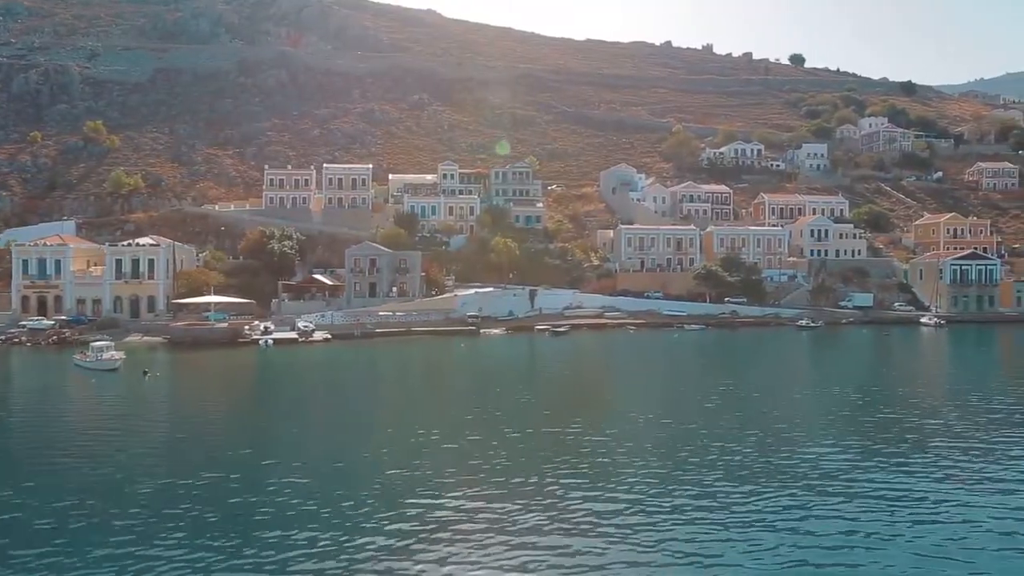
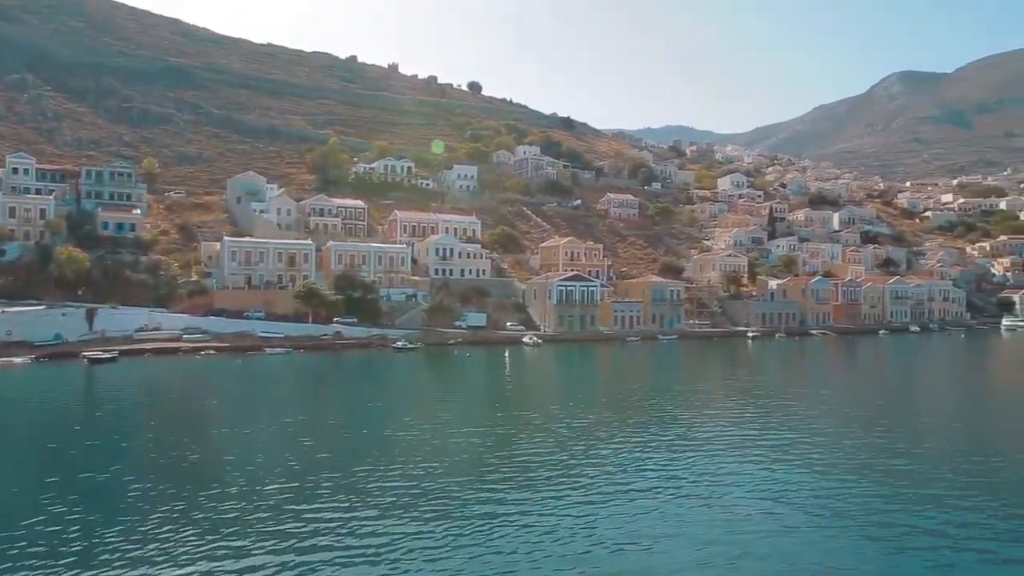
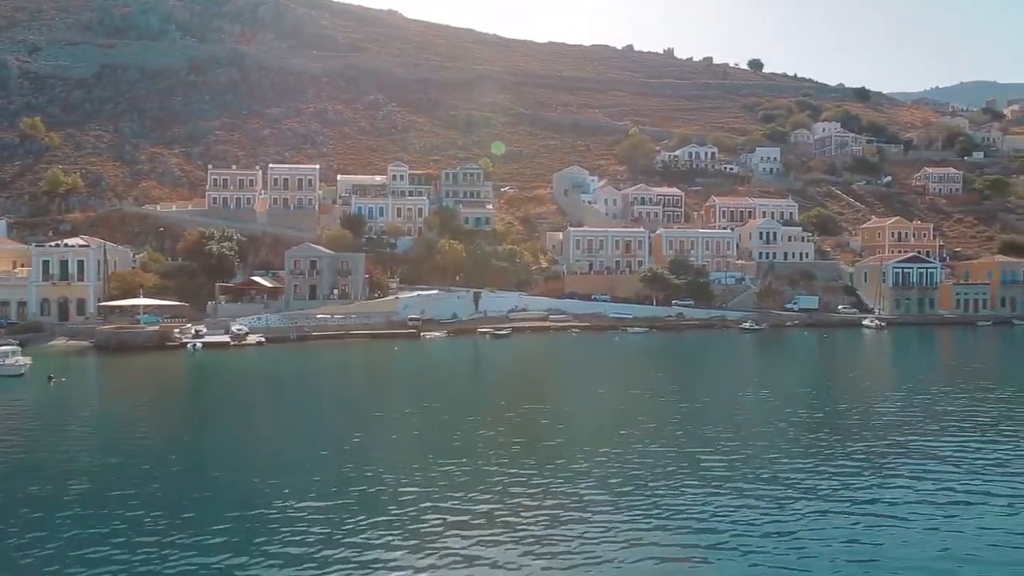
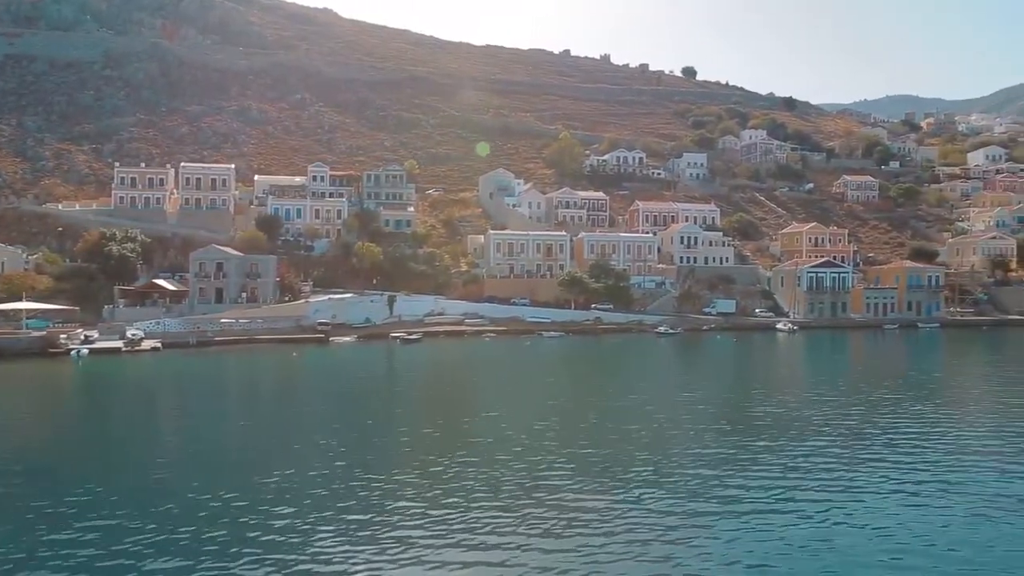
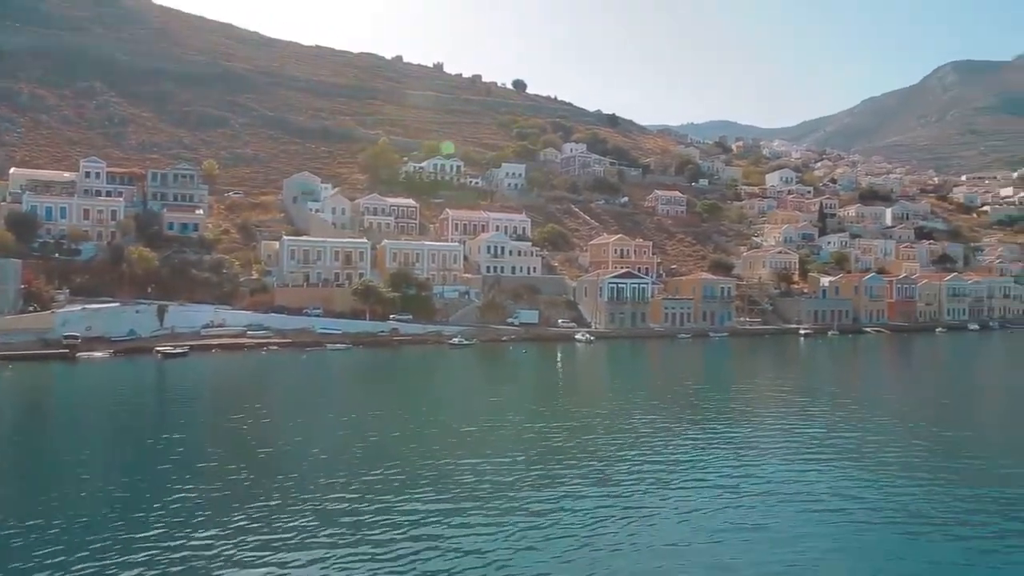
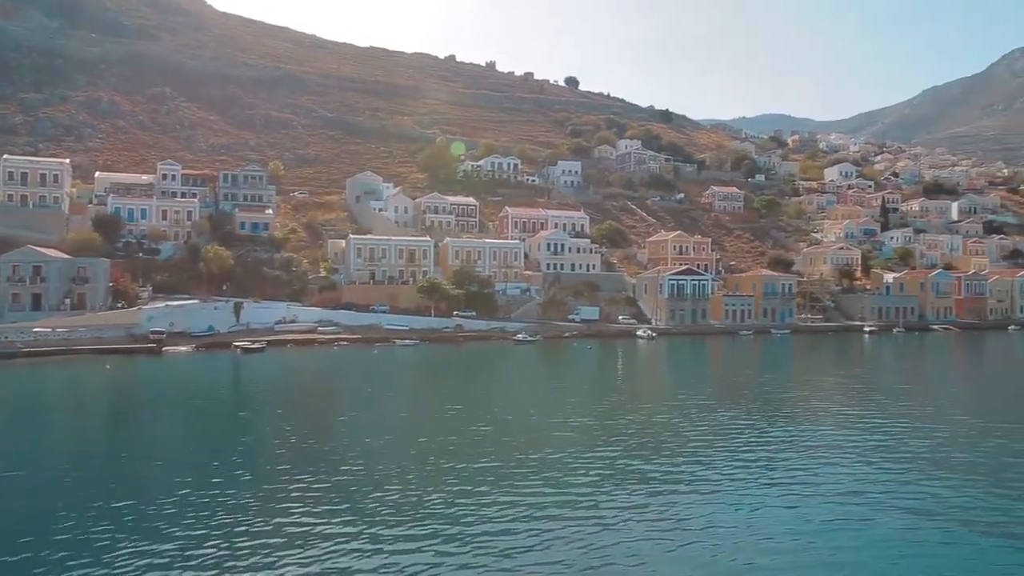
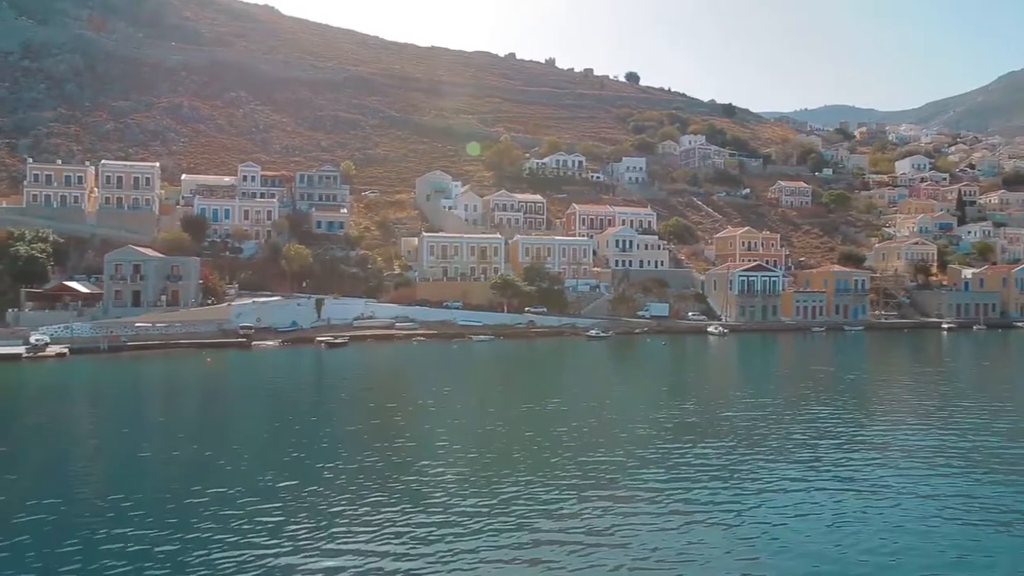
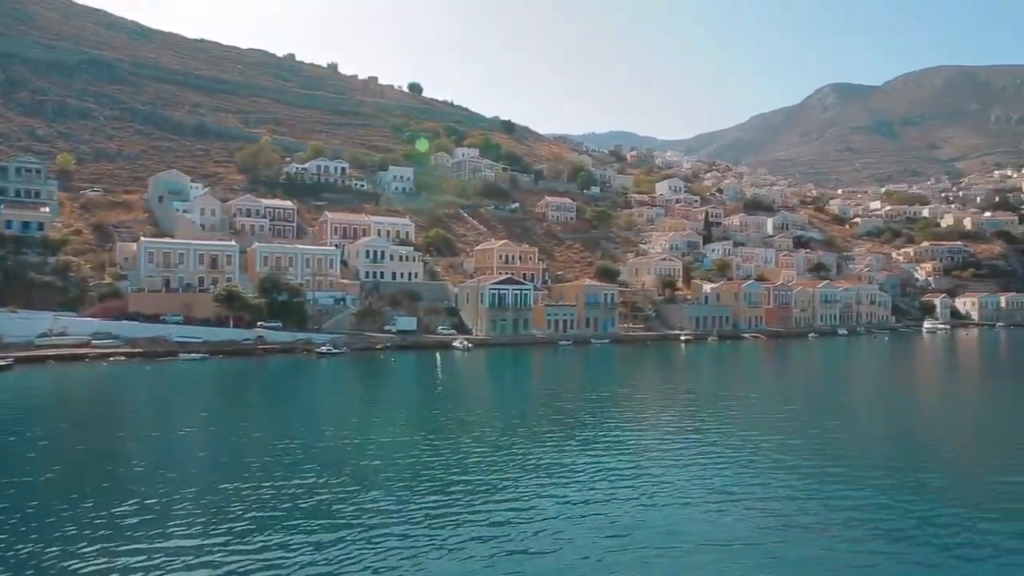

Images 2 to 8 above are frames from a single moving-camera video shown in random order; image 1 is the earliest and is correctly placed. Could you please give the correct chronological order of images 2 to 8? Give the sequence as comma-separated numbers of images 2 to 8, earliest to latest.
3, 4, 7, 6, 5, 2, 8
